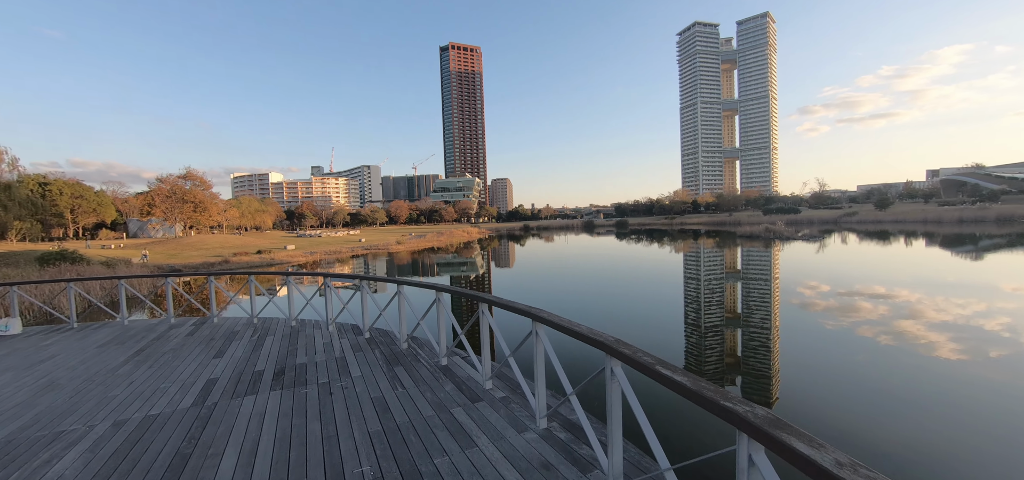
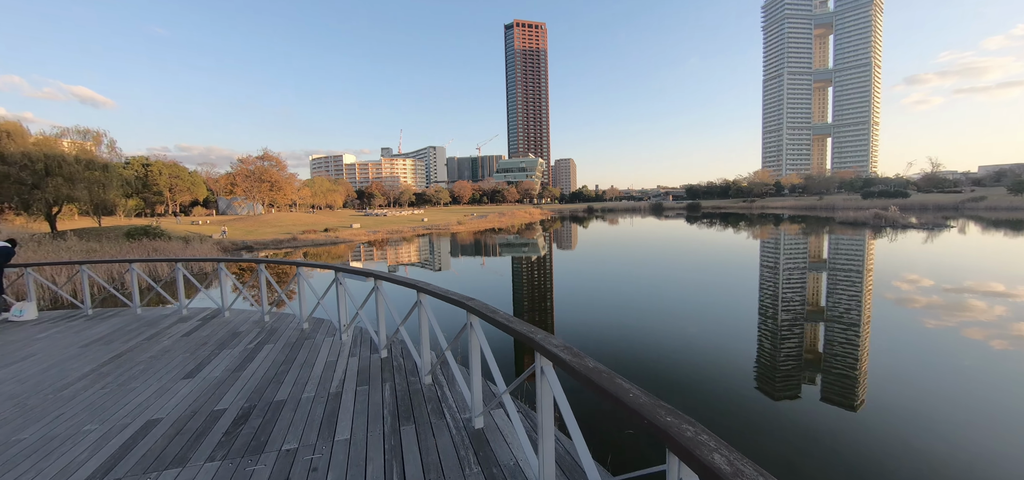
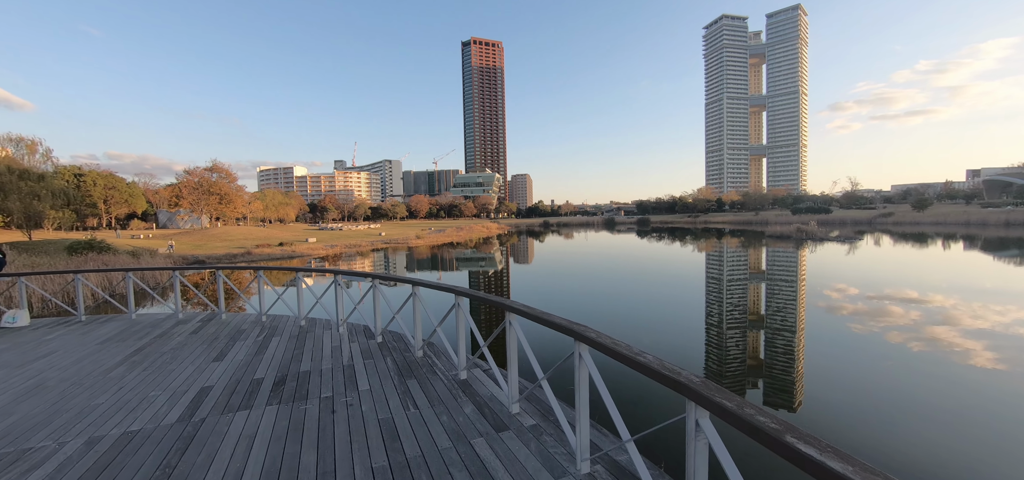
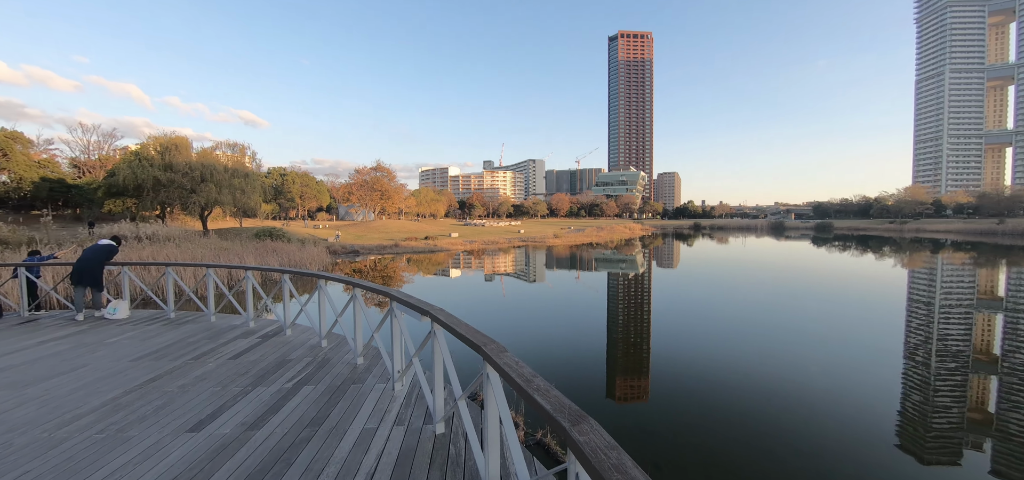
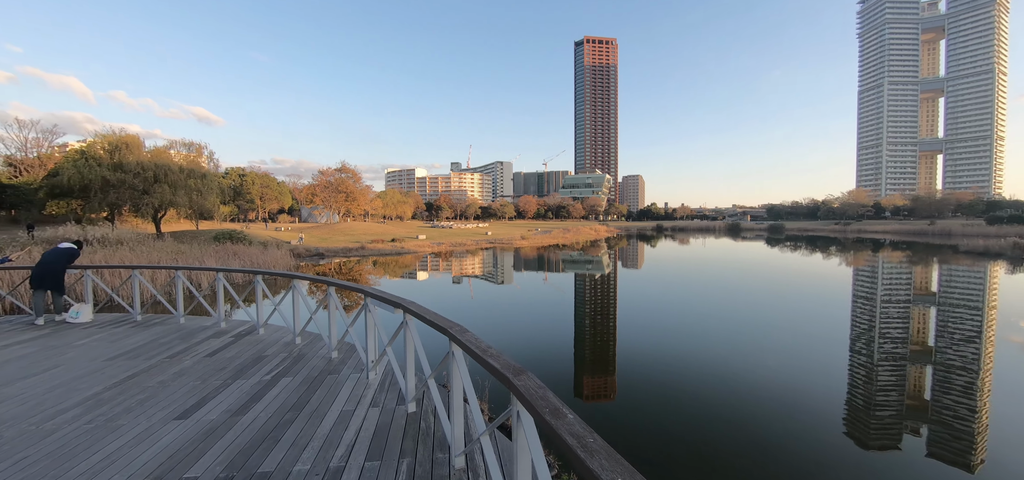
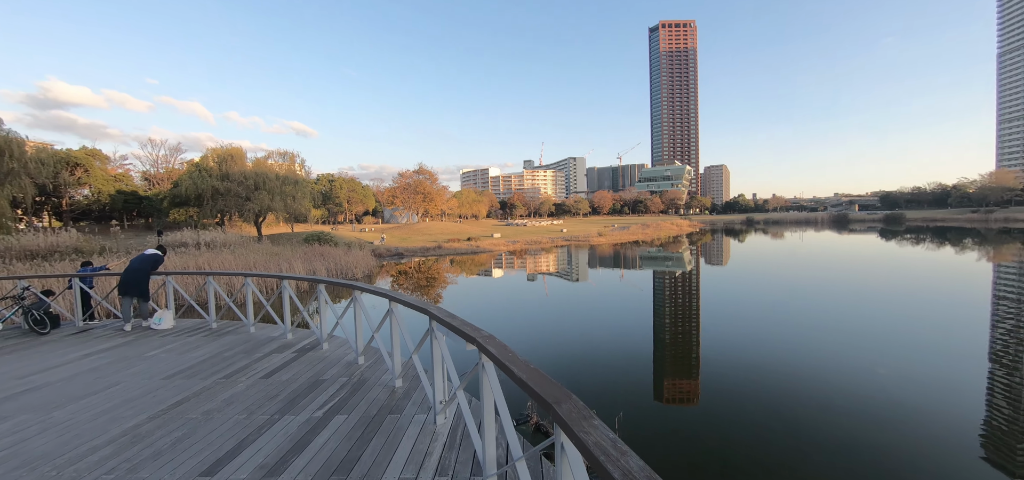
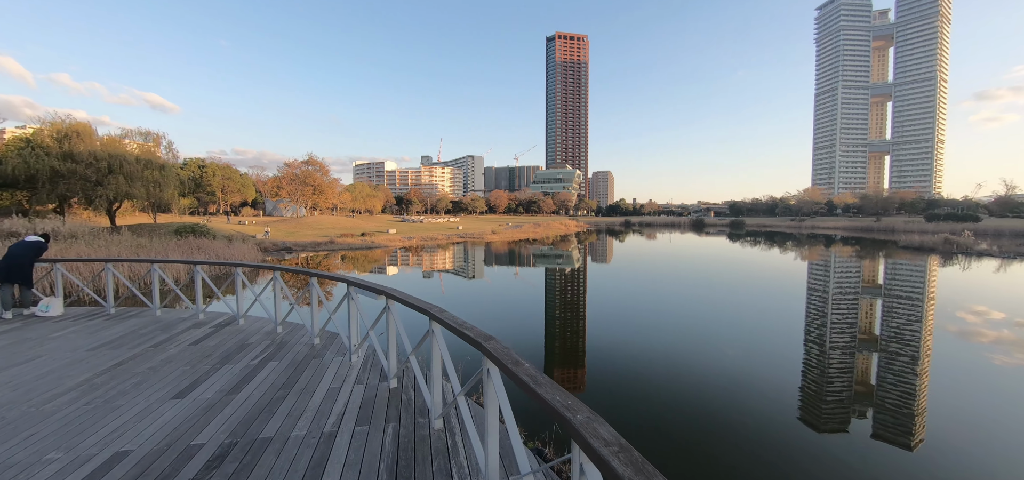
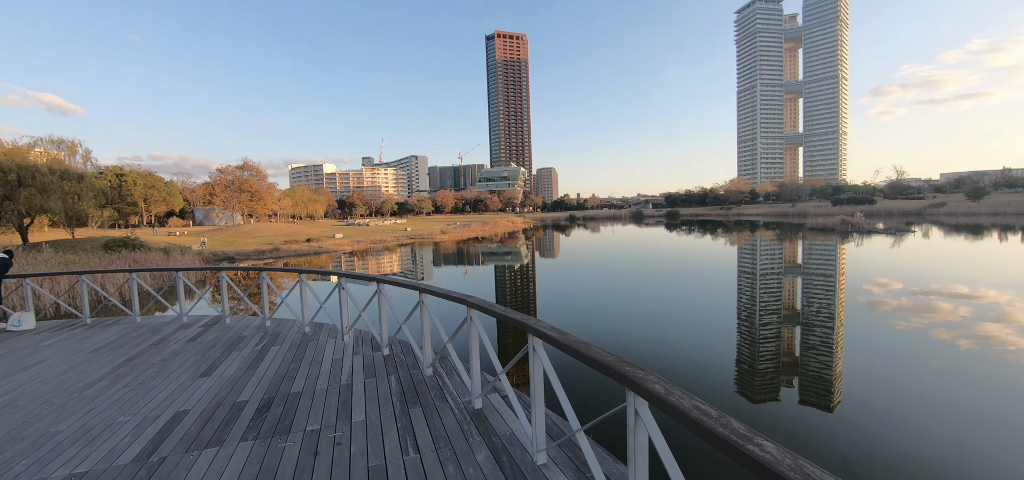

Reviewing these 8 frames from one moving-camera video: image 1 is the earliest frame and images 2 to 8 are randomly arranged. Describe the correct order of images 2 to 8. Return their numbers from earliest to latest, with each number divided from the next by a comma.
3, 8, 2, 7, 5, 4, 6
